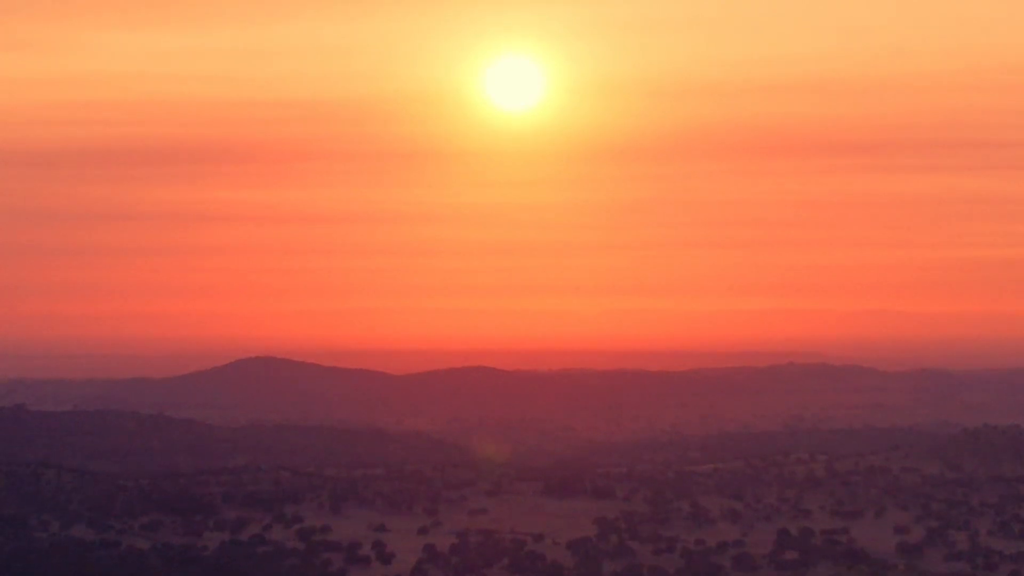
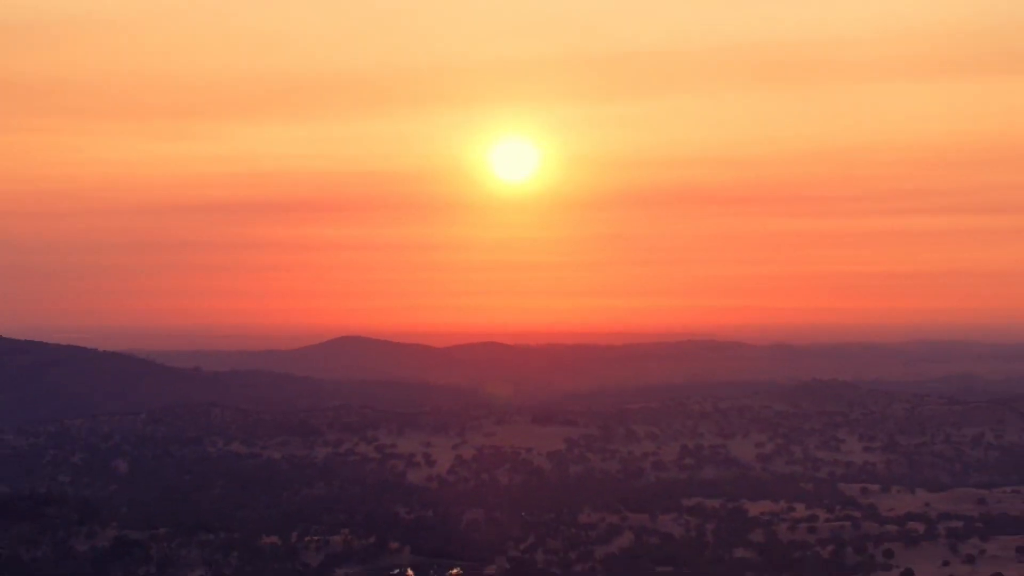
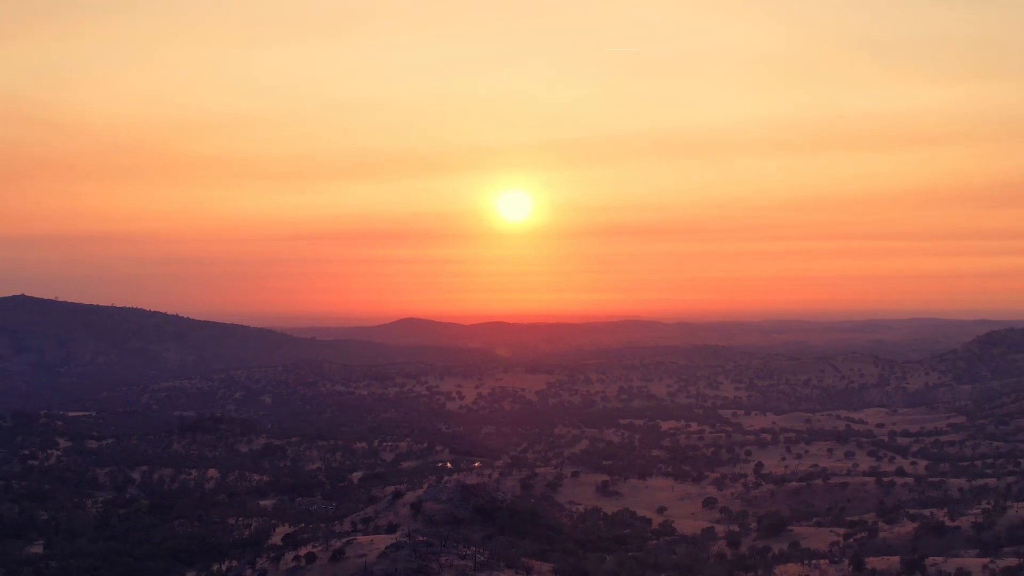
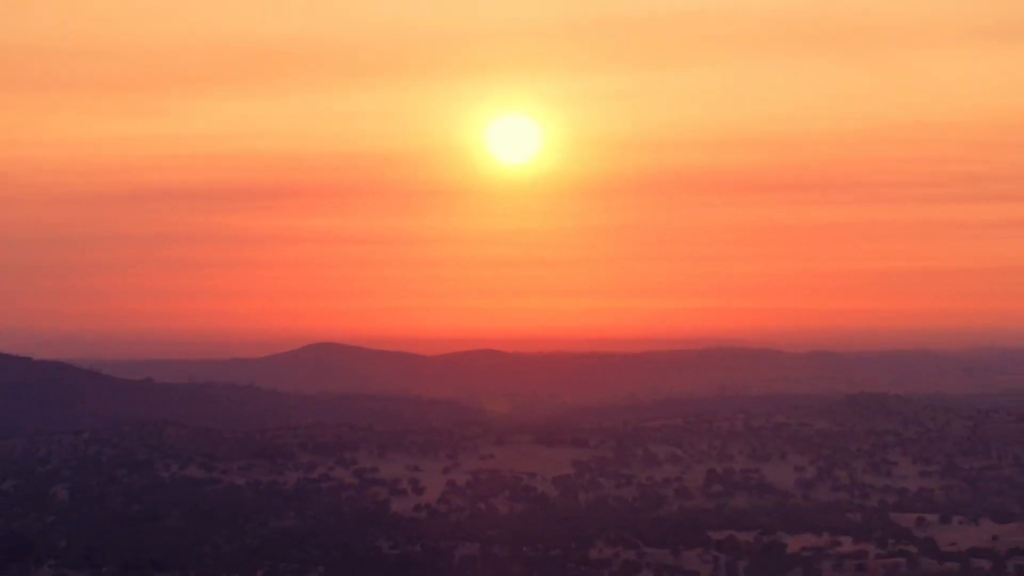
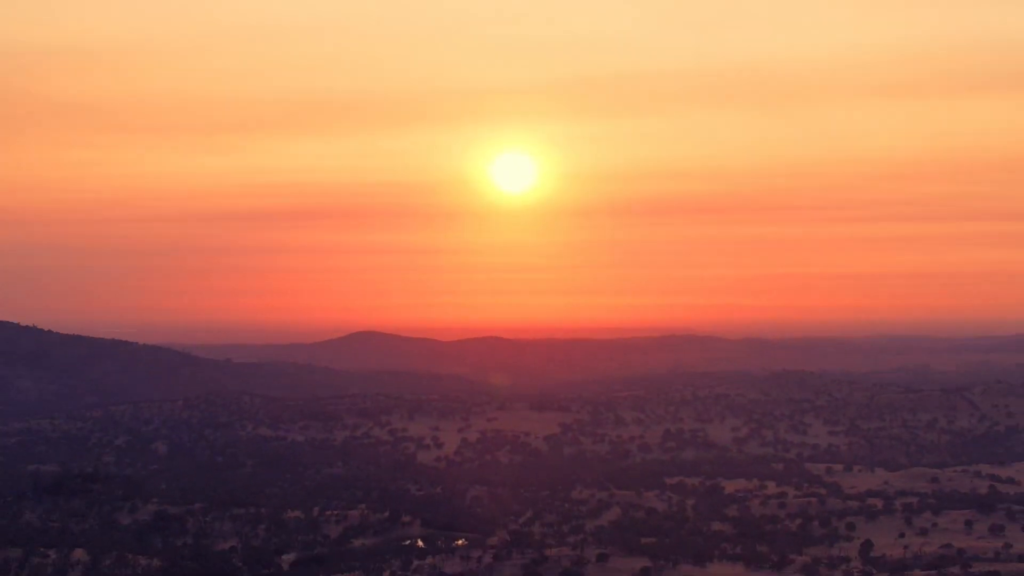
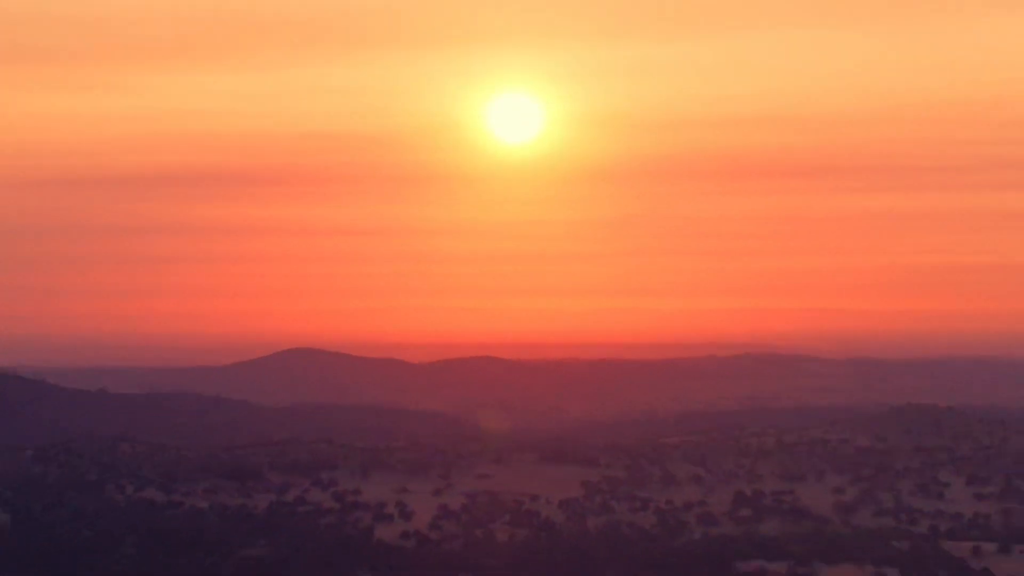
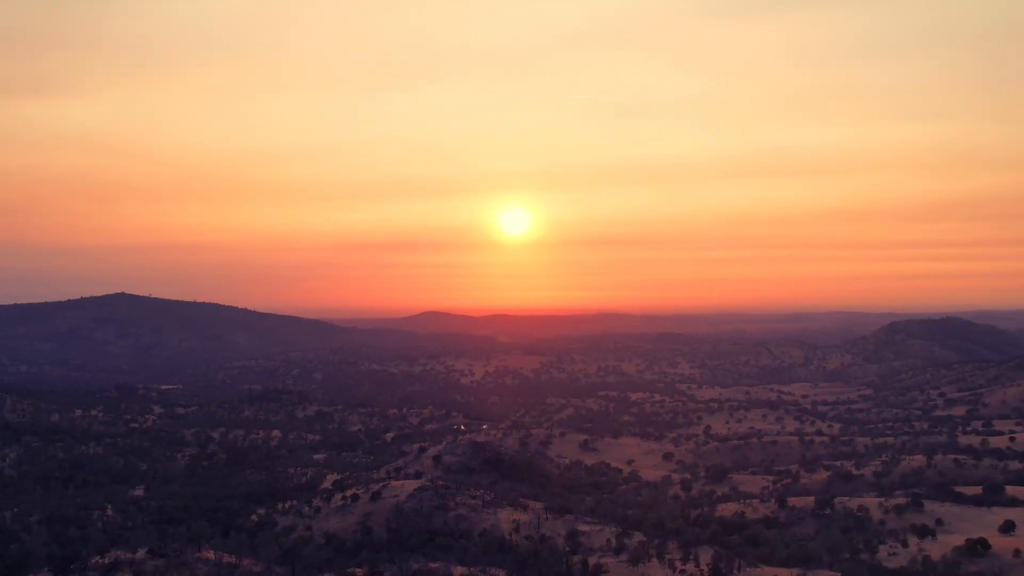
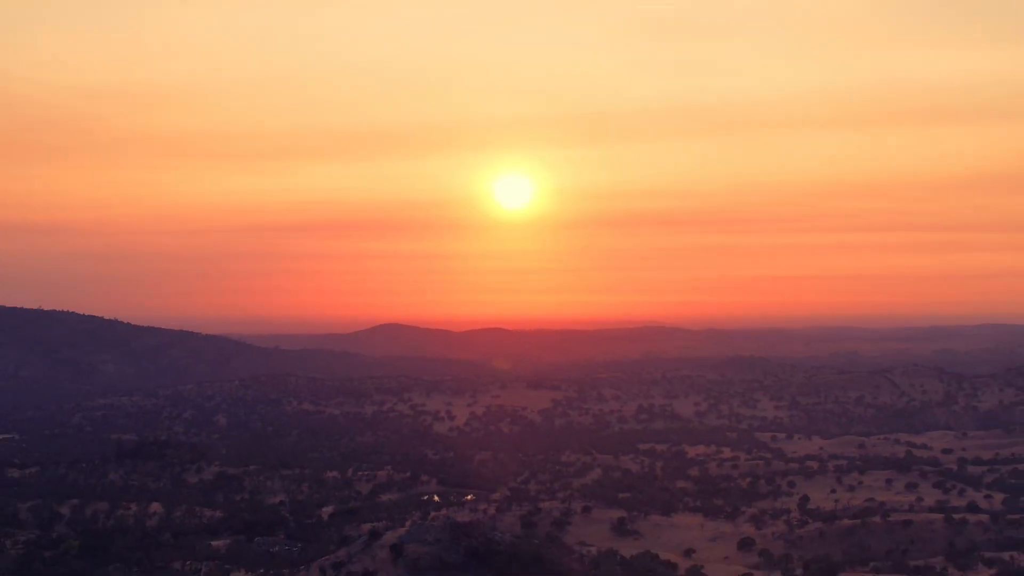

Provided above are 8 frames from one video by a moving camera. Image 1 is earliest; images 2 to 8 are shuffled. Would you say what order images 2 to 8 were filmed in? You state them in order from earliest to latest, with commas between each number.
6, 4, 2, 5, 8, 3, 7
